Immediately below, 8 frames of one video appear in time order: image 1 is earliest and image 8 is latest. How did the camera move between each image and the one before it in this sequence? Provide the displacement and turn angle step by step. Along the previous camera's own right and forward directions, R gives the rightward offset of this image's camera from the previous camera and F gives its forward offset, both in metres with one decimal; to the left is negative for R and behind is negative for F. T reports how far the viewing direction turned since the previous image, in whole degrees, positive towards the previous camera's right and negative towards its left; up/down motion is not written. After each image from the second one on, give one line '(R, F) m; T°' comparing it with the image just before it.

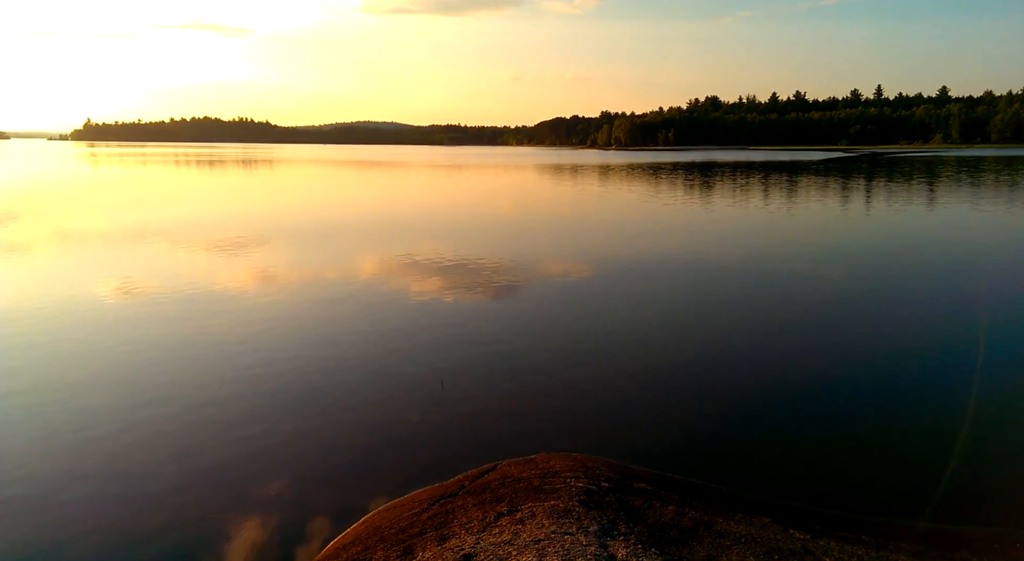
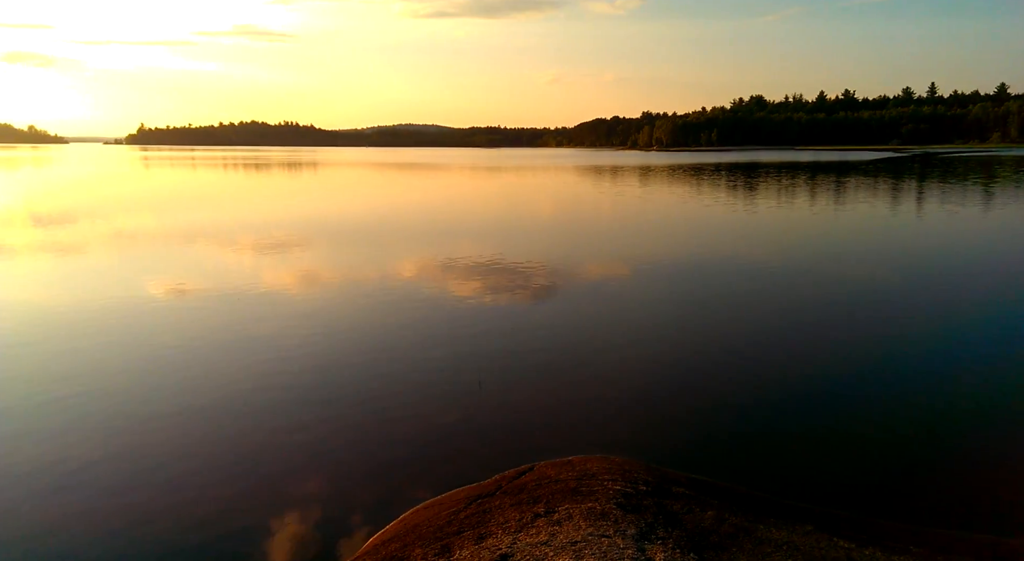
(0.0, 0.0) m; -3°
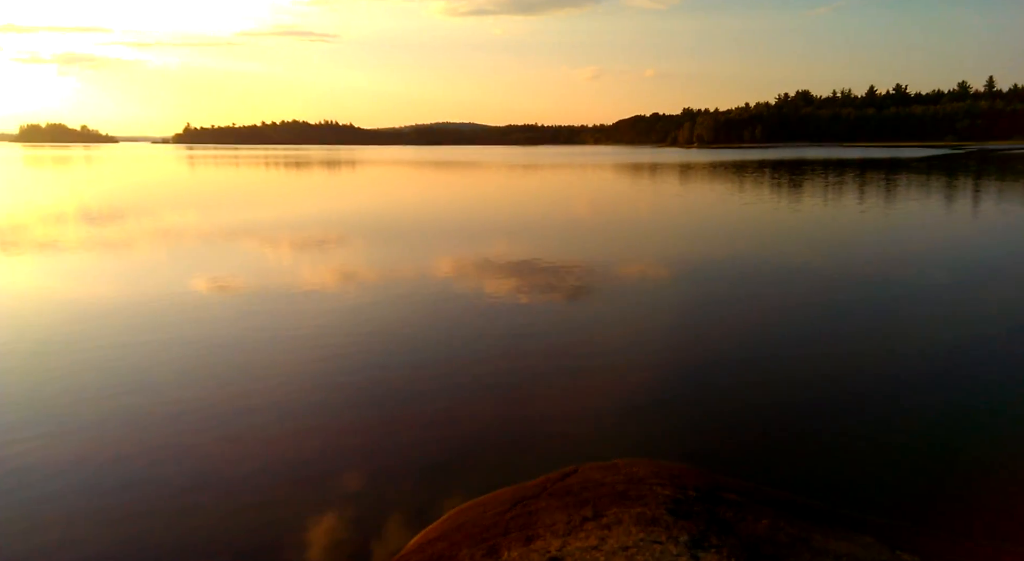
(-0.1, +0.1) m; -2°
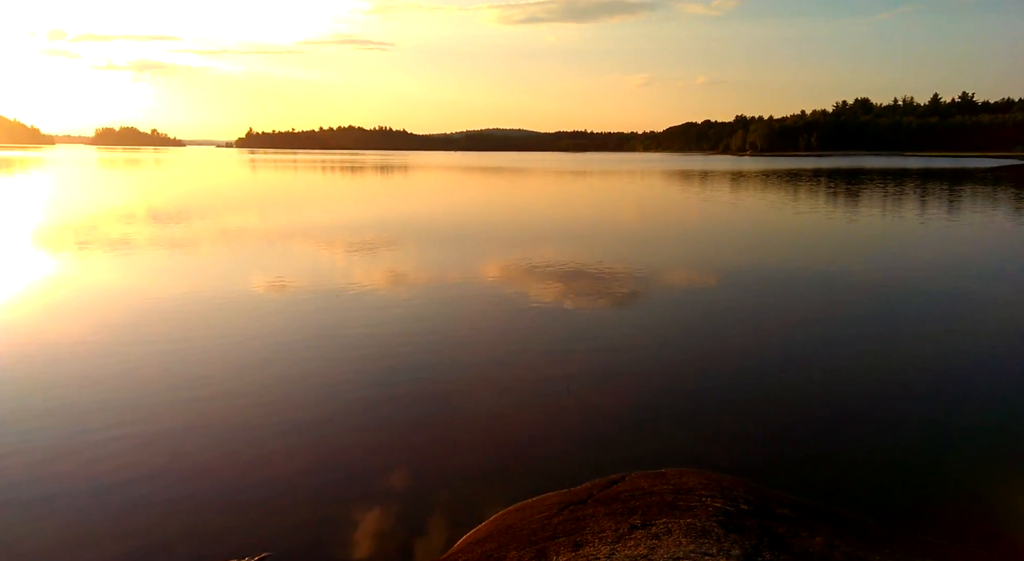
(-0.1, 0.0) m; -3°
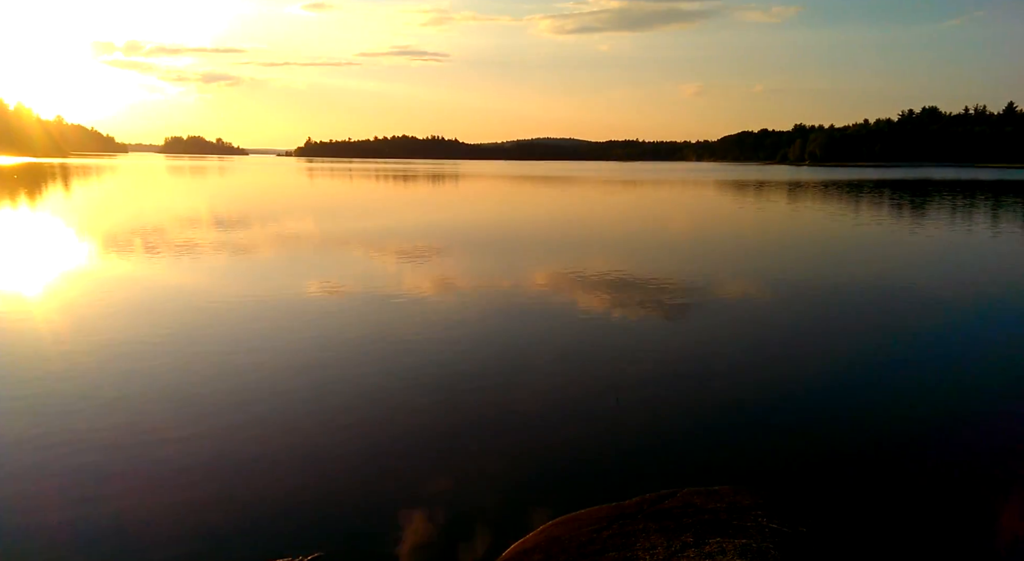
(+0.6, -0.1) m; -5°
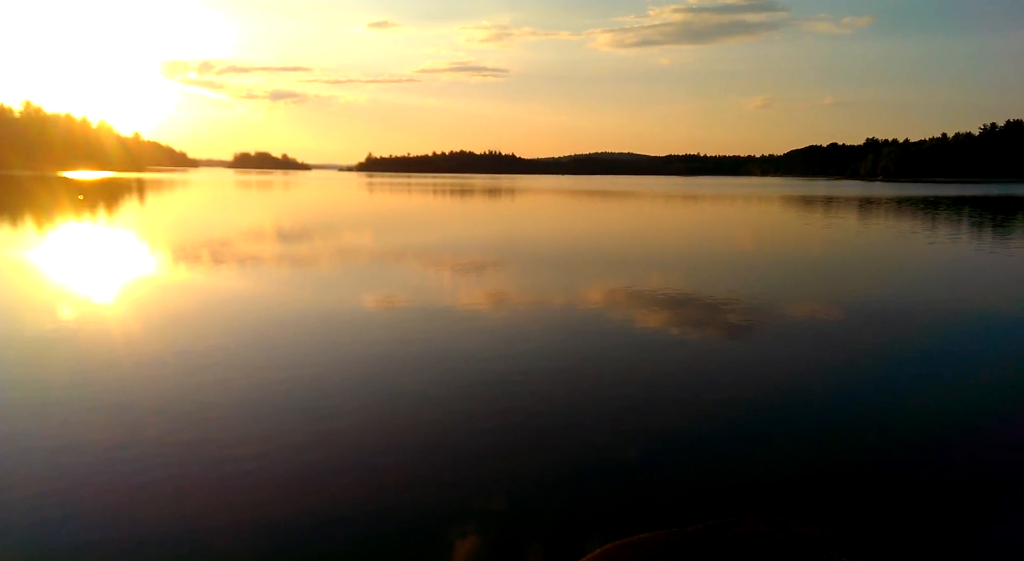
(+0.5, +0.2) m; -5°
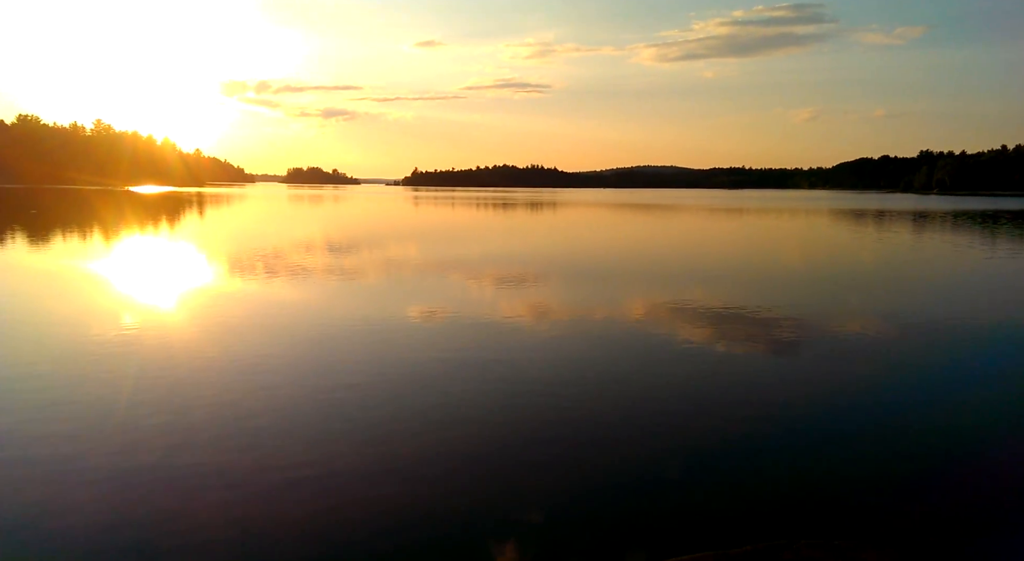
(+0.7, -0.1) m; -5°
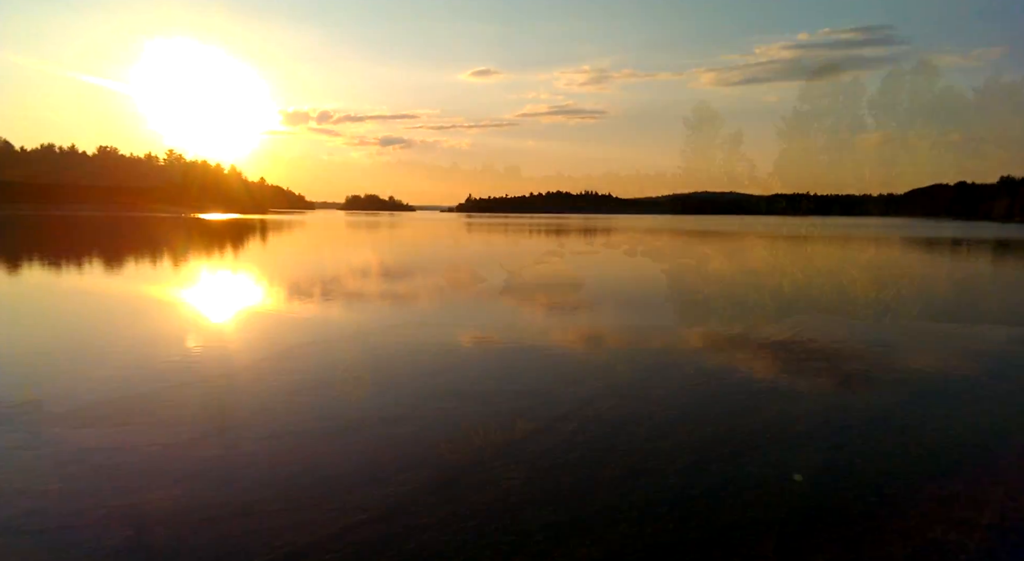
(+0.5, +0.3) m; -5°
